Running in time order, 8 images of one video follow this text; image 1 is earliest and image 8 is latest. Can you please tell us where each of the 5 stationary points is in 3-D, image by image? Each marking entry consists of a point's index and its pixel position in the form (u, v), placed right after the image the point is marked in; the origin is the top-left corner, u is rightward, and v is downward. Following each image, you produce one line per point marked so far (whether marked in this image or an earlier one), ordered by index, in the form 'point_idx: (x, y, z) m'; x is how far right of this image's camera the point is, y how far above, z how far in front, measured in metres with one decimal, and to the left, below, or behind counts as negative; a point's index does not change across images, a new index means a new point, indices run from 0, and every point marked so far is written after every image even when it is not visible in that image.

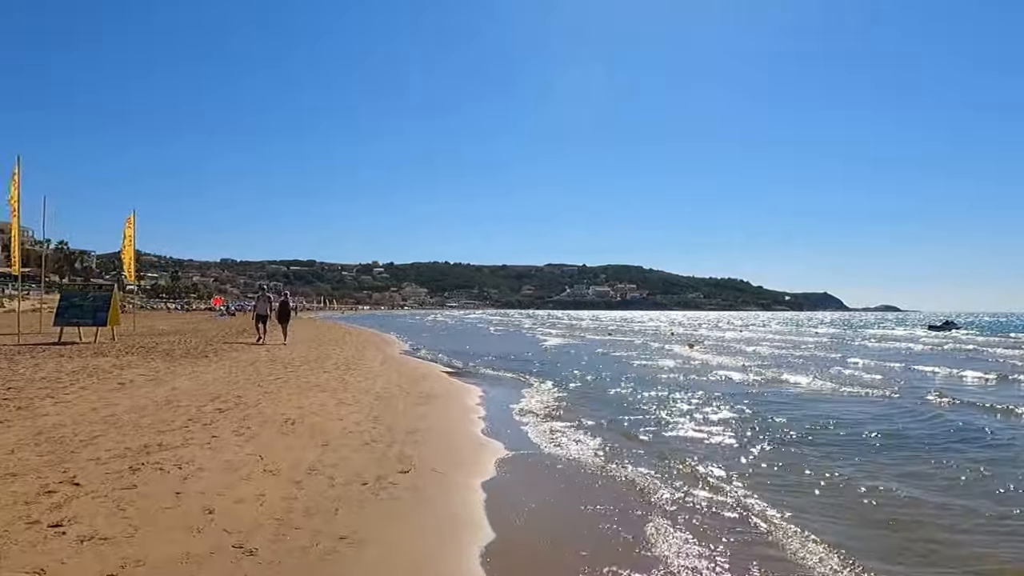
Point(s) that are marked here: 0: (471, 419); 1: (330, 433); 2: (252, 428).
0: (-0.6, -2.2, +10.7) m
1: (-2.1, -1.7, +7.8) m
2: (-3.0, -1.6, +7.7) m
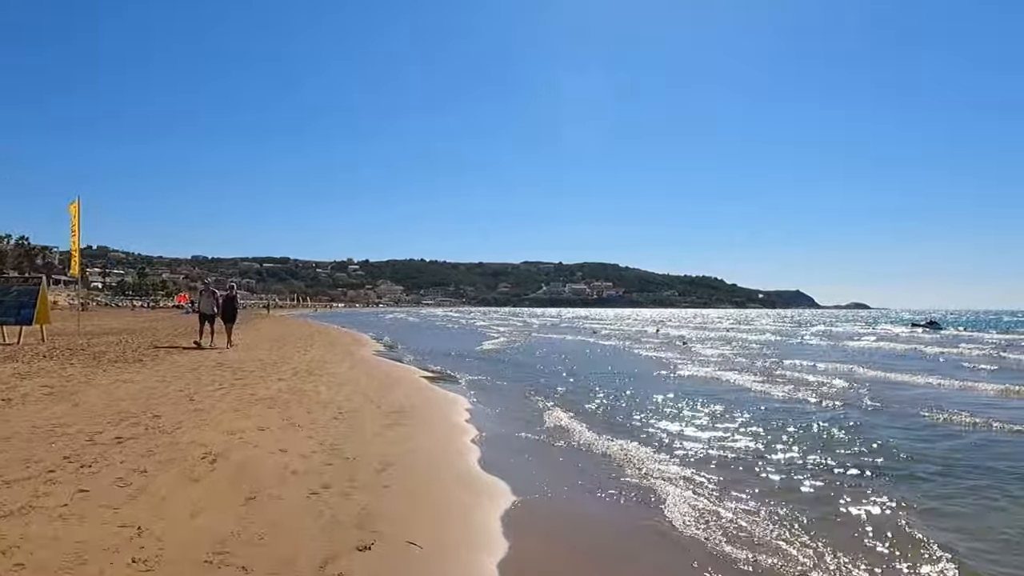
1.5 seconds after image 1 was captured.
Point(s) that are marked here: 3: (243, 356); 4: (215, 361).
0: (-0.6, -2.0, +8.5) m
1: (-2.1, -1.6, +5.6) m
2: (-2.9, -1.5, +5.4) m
3: (-6.6, -1.7, +16.3) m
4: (-6.4, -1.6, +14.5) m
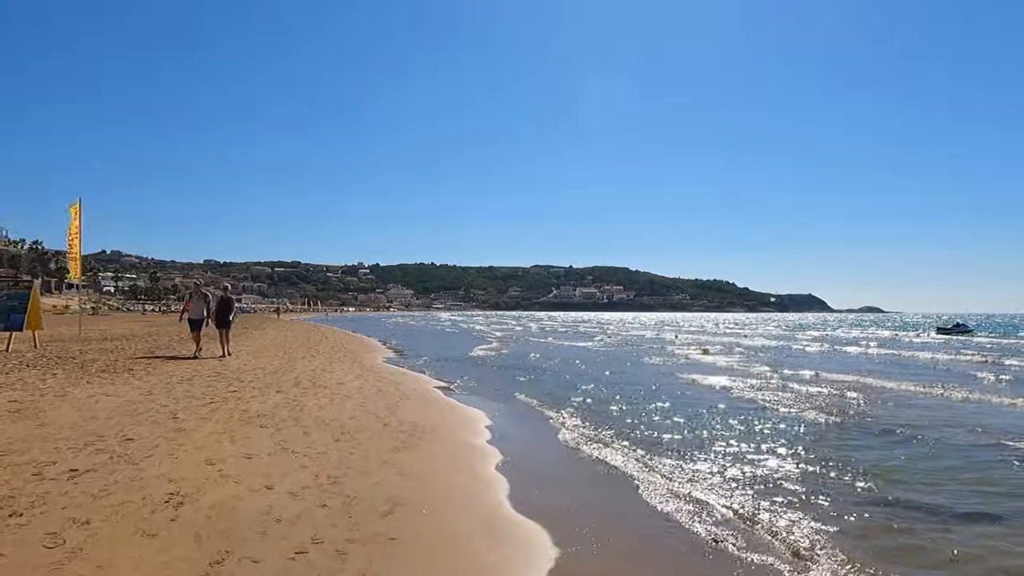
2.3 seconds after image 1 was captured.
0: (-0.3, -2.1, +7.3) m
1: (-1.8, -1.6, +4.4) m
2: (-2.7, -1.5, +4.3) m
3: (-6.2, -1.8, +15.2) m
4: (-6.0, -1.7, +13.4) m
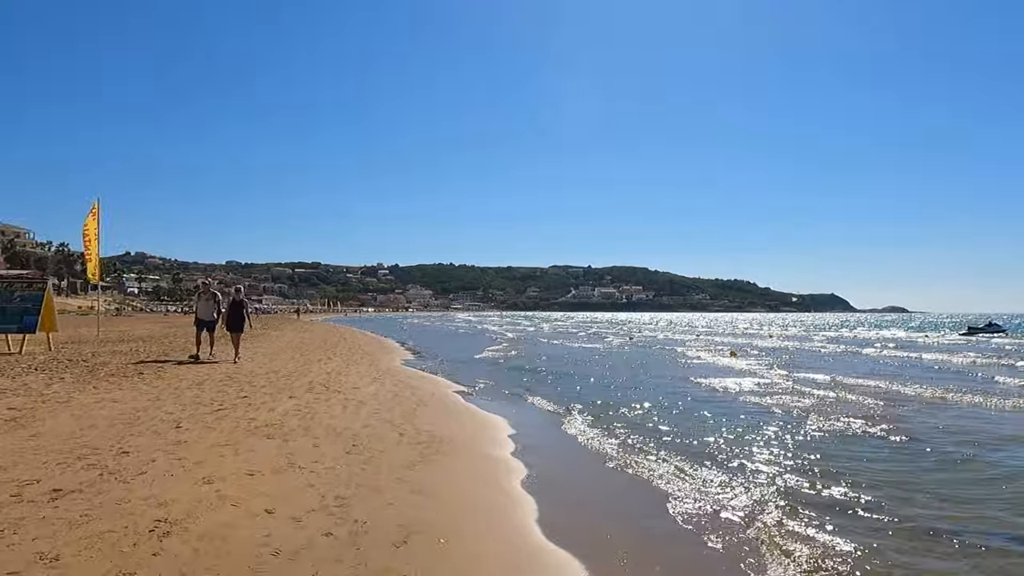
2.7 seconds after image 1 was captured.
0: (0.0, -2.1, +6.7) m
1: (-1.6, -1.6, +3.9) m
2: (-2.5, -1.5, +3.7) m
3: (-5.7, -1.8, +14.8) m
4: (-5.6, -1.7, +12.9) m
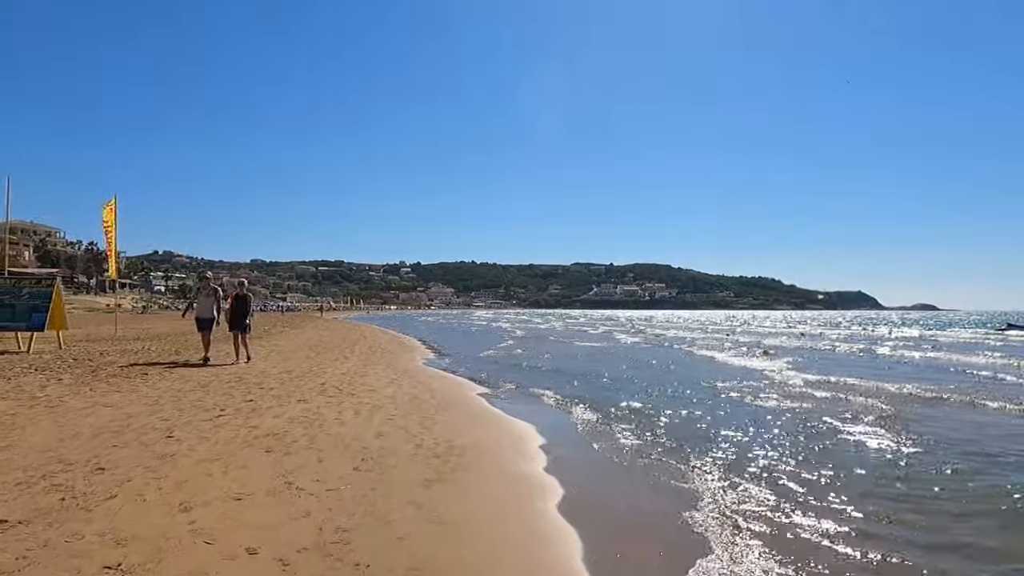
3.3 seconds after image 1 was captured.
0: (+0.2, -2.0, +5.7) m
1: (-1.5, -1.5, +3.0) m
2: (-2.3, -1.5, +2.9) m
3: (-5.2, -1.7, +14.0) m
4: (-5.1, -1.6, +12.2) m
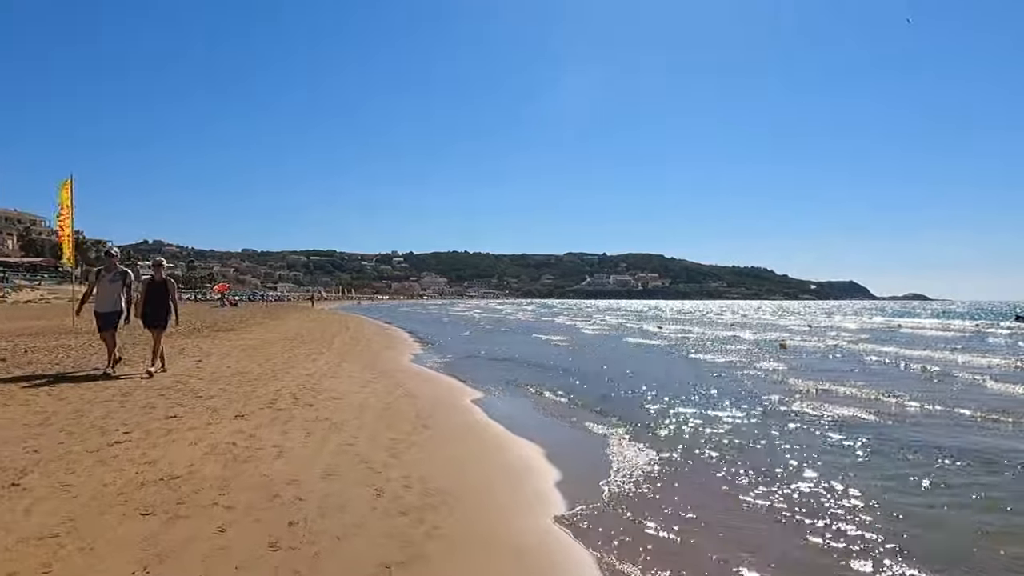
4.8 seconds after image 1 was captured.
0: (+0.3, -1.9, +3.6) m
1: (-1.4, -1.4, +0.8) m
2: (-2.2, -1.4, +0.7) m
3: (-5.2, -1.5, +11.8) m
4: (-5.2, -1.4, +9.9) m
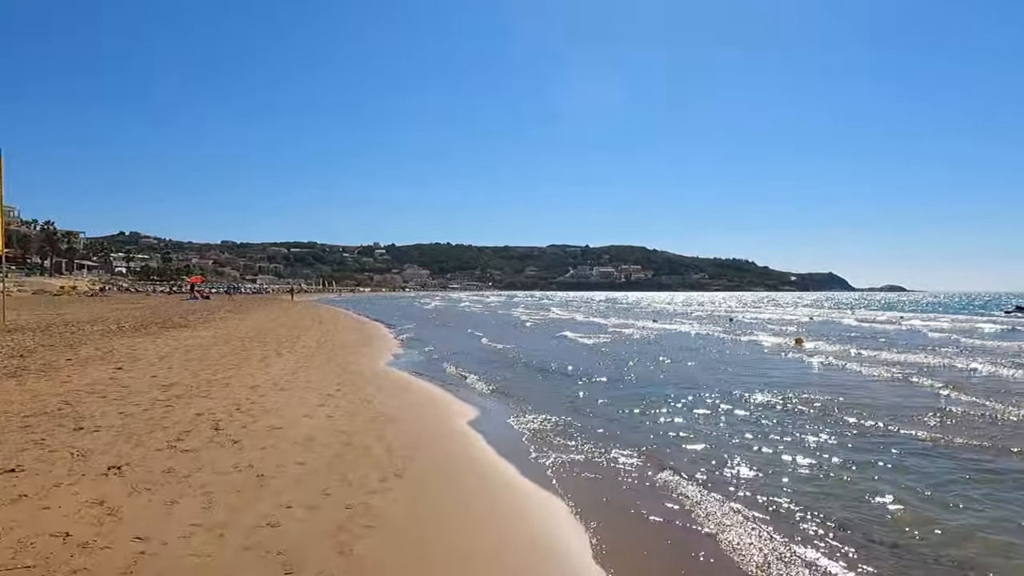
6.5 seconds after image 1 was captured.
0: (+0.5, -1.8, +1.0) m
1: (-1.1, -1.4, -1.8) m
2: (-1.9, -1.3, -1.9) m
3: (-5.2, -1.3, +9.1) m
4: (-5.1, -1.2, +7.2) m
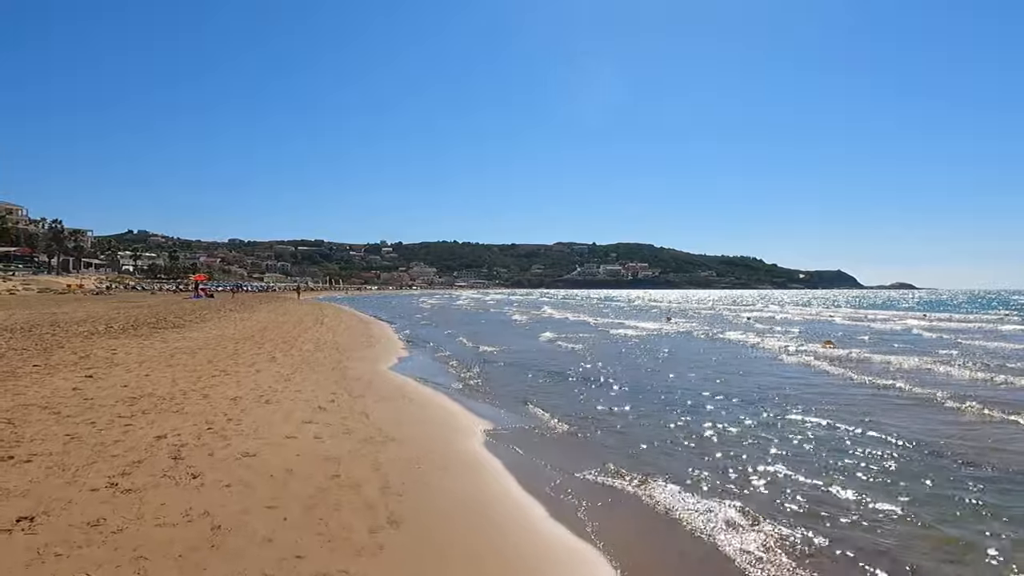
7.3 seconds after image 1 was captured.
0: (+0.6, -1.8, -0.2) m
1: (-1.0, -1.4, -3.0) m
2: (-1.8, -1.3, -3.1) m
3: (-5.0, -1.3, +8.0) m
4: (-4.9, -1.2, +6.1) m
